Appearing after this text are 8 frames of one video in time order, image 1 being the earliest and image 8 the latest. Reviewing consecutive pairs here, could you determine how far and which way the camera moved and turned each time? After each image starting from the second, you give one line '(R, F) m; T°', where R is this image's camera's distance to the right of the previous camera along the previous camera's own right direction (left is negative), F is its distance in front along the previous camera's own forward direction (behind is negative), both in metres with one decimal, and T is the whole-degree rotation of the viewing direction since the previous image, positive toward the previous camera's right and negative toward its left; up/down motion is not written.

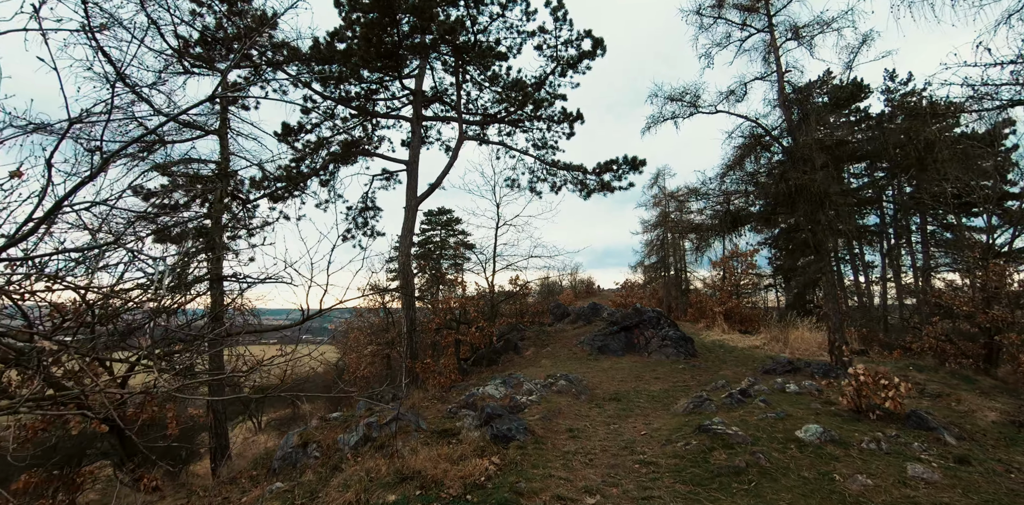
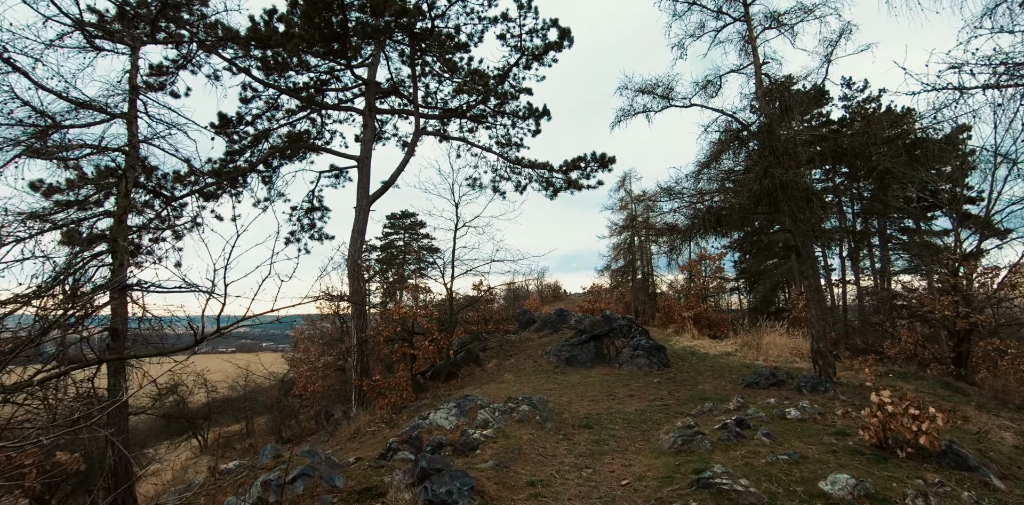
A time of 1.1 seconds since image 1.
(+0.1, +0.9) m; +4°
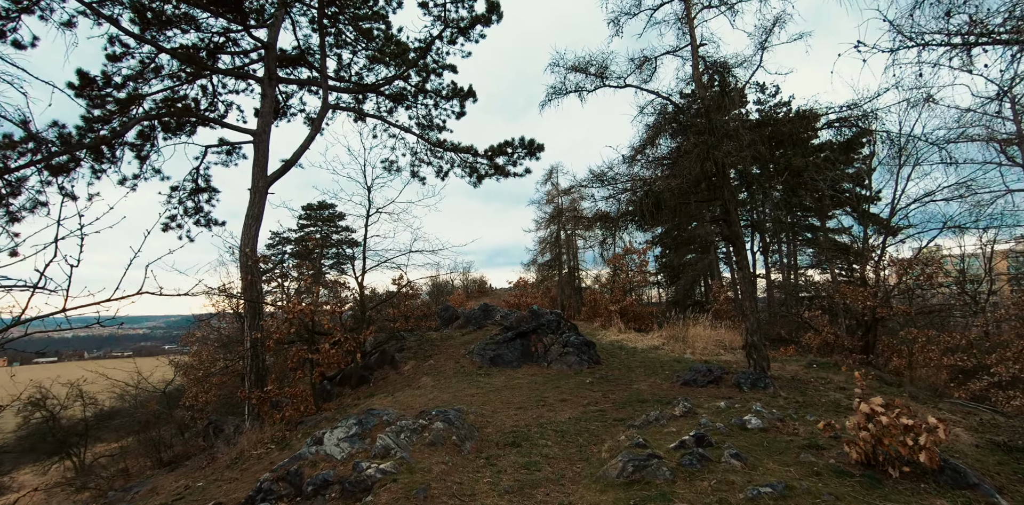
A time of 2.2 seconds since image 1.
(+0.1, +0.9) m; +8°
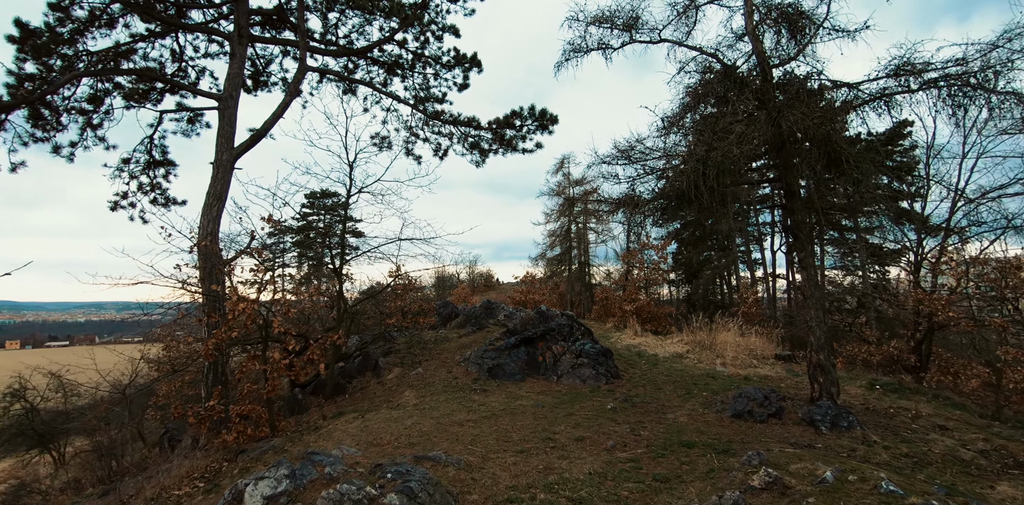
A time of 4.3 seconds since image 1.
(0.0, +1.5) m; -1°
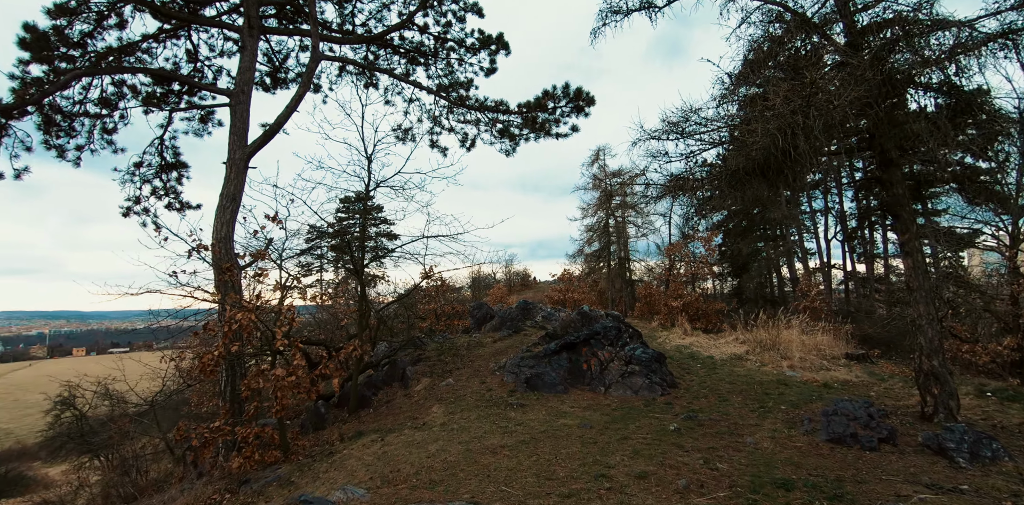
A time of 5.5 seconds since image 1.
(0.0, +0.9) m; -4°
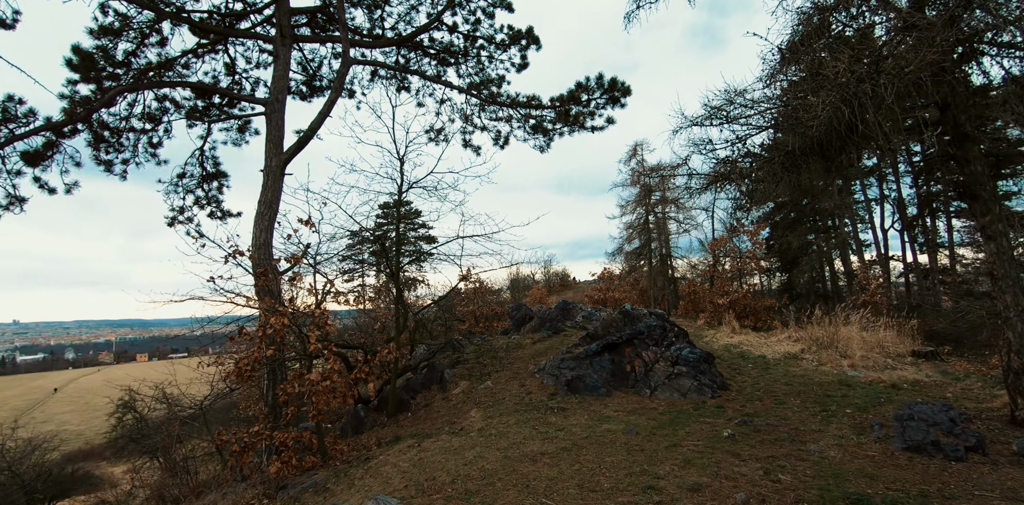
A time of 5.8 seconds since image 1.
(0.0, +0.2) m; -4°
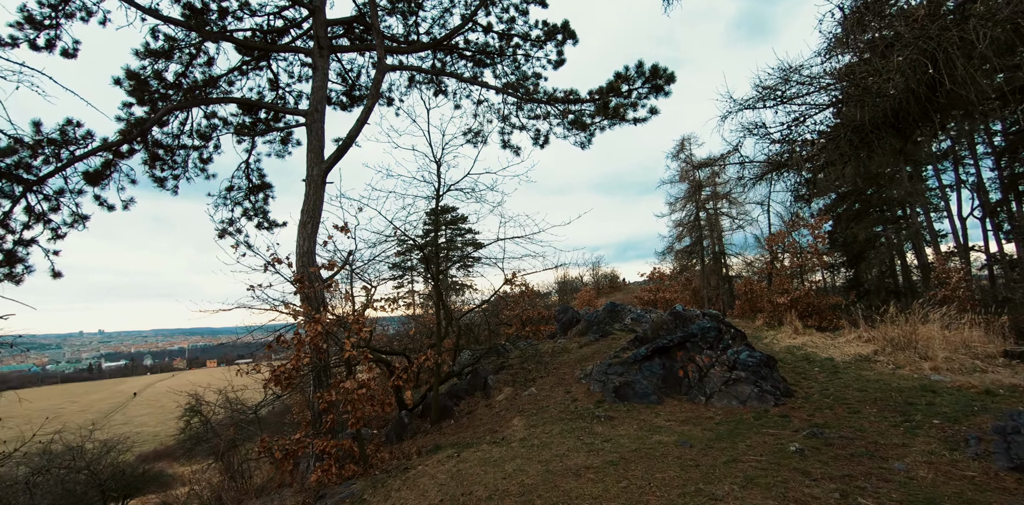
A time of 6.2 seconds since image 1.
(+0.1, +0.2) m; -5°
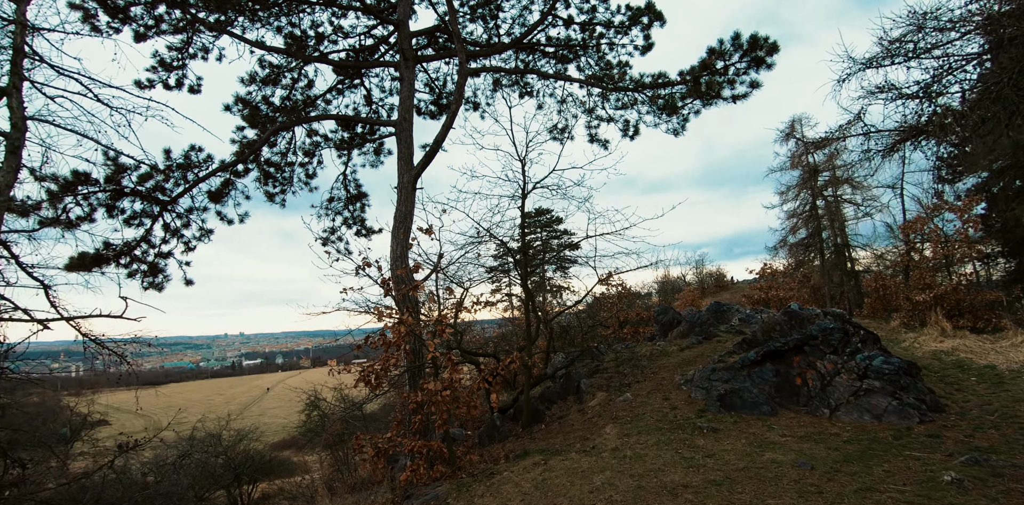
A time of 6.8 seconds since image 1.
(+0.1, +0.2) m; -11°
